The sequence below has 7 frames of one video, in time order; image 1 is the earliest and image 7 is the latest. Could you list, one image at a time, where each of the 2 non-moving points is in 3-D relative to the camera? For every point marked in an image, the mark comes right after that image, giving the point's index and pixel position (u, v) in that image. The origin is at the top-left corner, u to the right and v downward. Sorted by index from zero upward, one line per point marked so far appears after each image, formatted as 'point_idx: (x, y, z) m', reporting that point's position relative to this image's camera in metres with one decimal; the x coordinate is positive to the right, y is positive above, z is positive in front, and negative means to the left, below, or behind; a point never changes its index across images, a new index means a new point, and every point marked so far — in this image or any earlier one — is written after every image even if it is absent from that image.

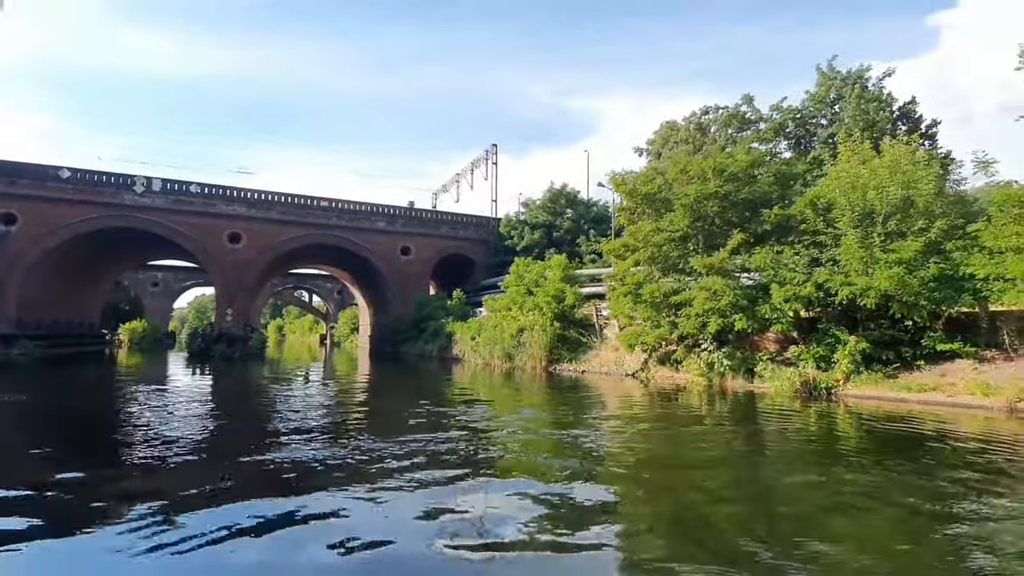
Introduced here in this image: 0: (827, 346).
0: (+8.7, -1.6, +14.3) m
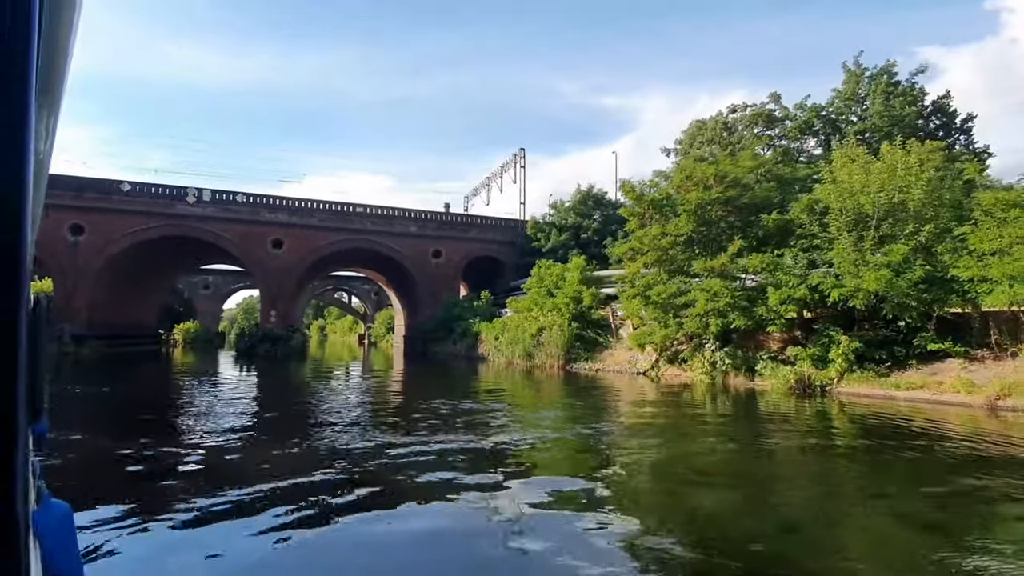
0: (+8.9, -1.7, +14.8) m
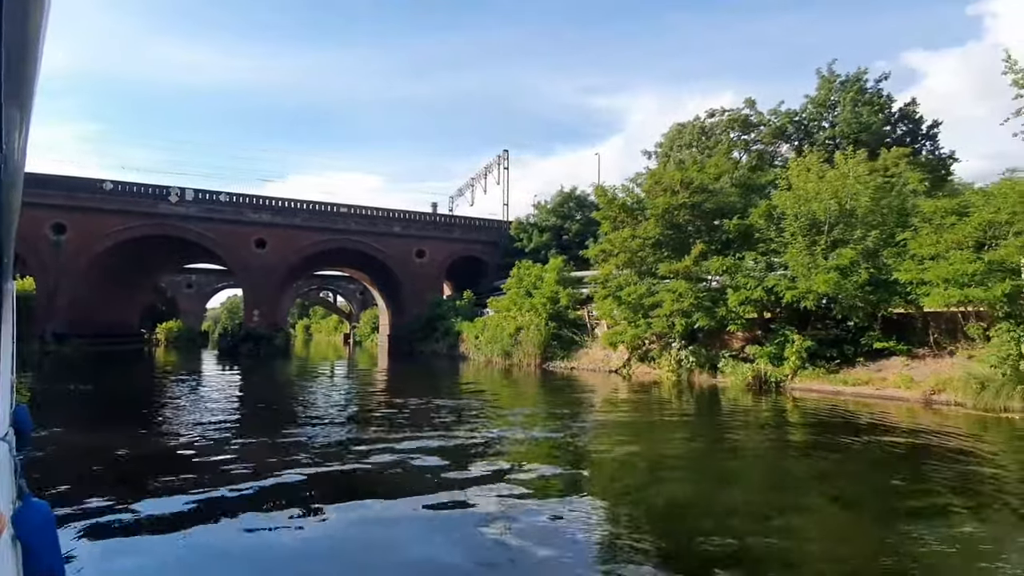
0: (+8.1, -1.7, +15.6) m
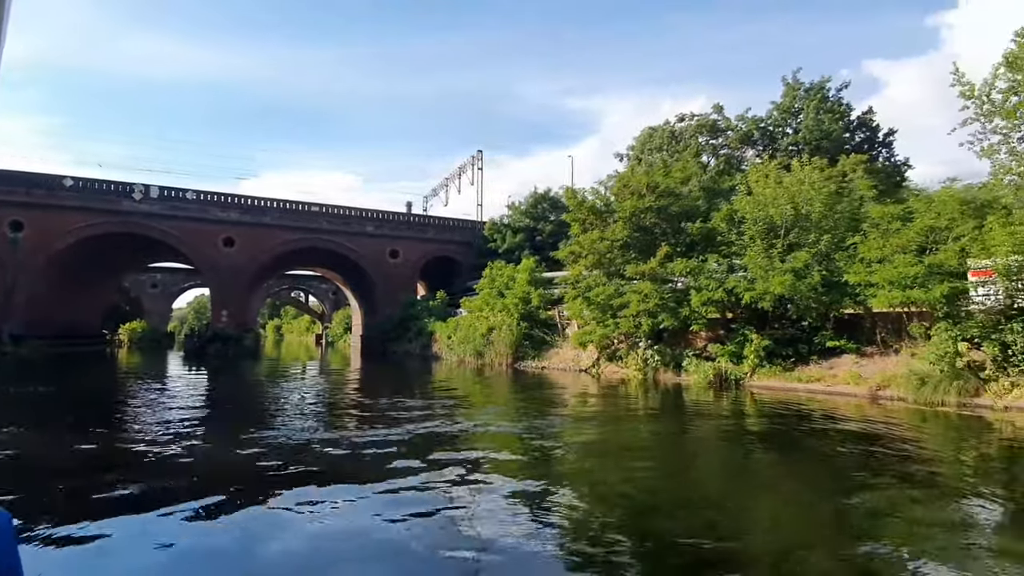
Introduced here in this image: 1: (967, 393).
0: (+7.1, -1.7, +16.2) m
1: (+10.2, -2.4, +11.6) m
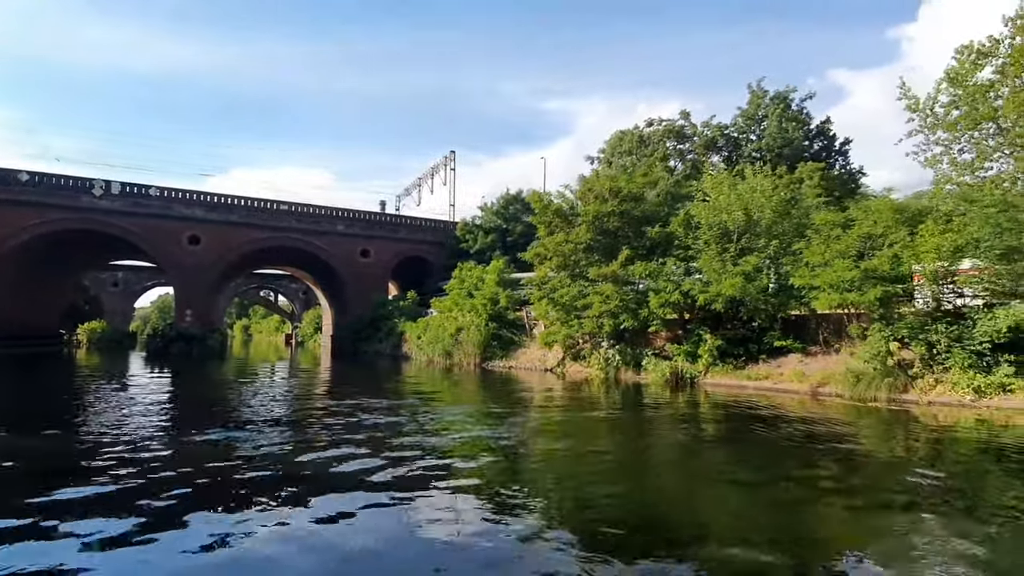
0: (+6.0, -1.8, +16.9) m
1: (+9.3, -2.4, +12.5) m
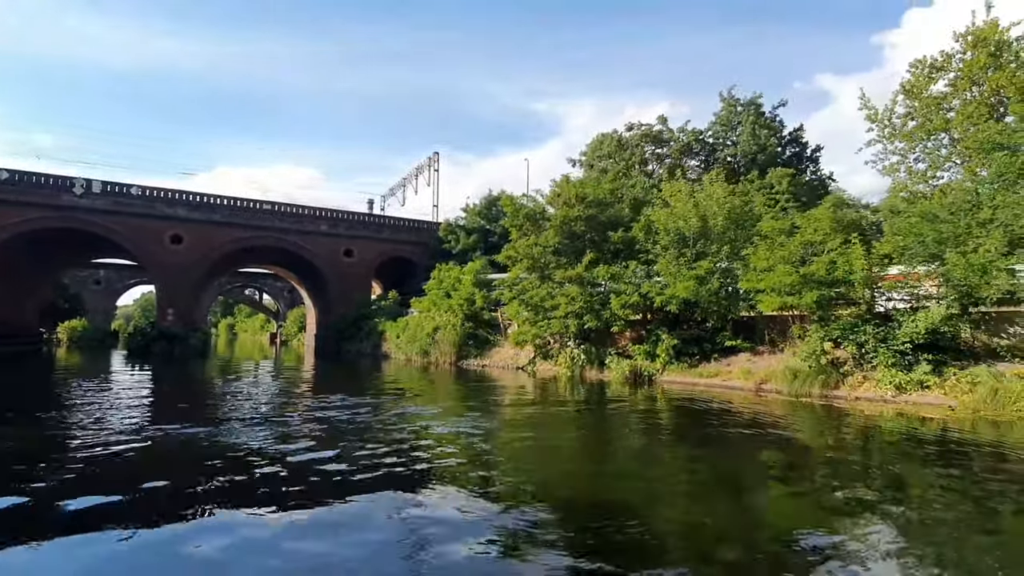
0: (+4.9, -1.9, +17.7) m
1: (+8.3, -2.5, +13.4) m
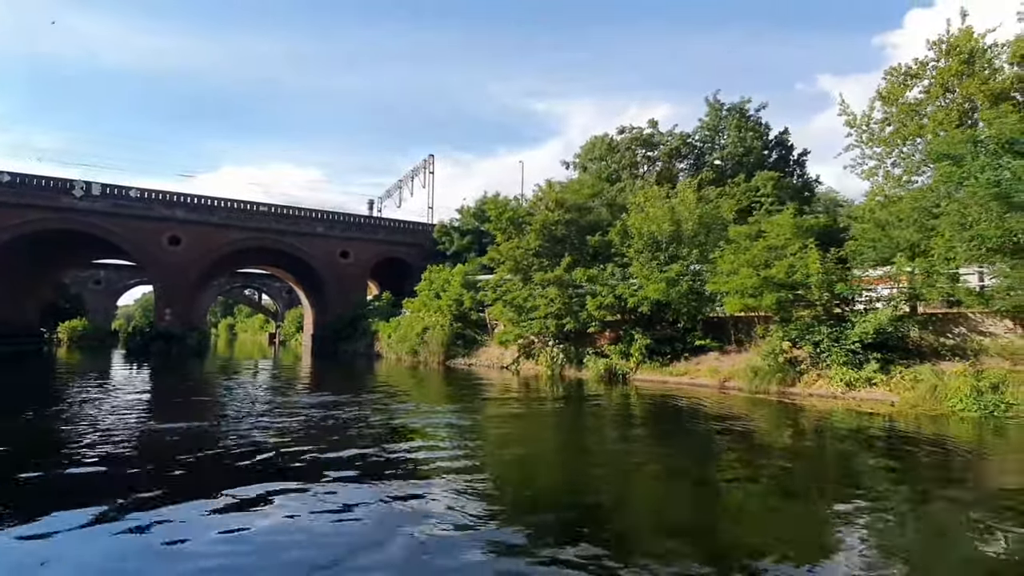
0: (+4.1, -1.9, +18.4) m
1: (+7.5, -2.6, +14.1) m
